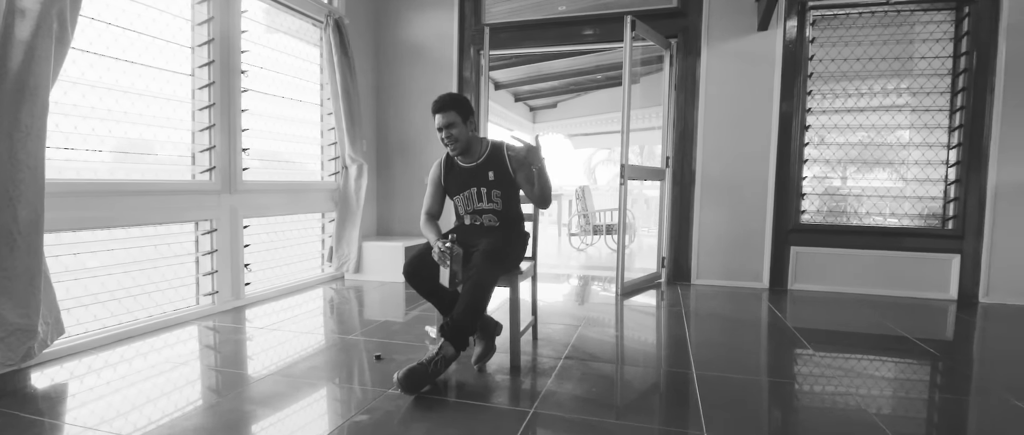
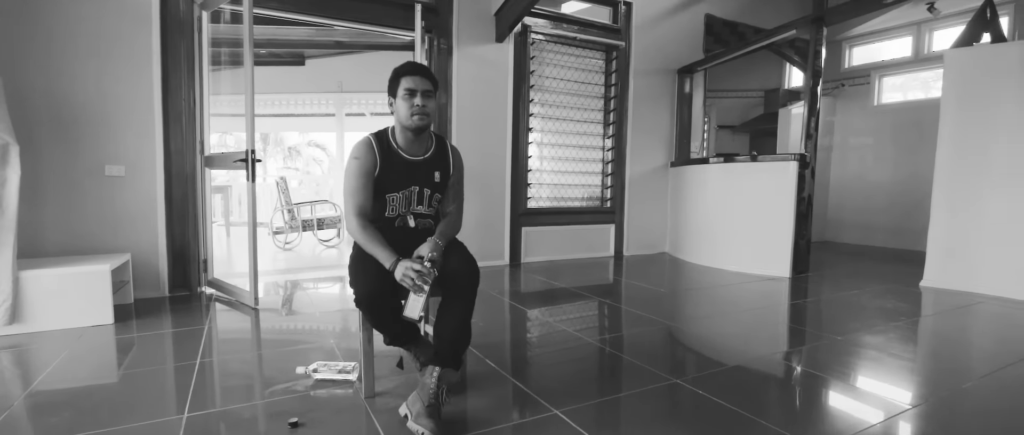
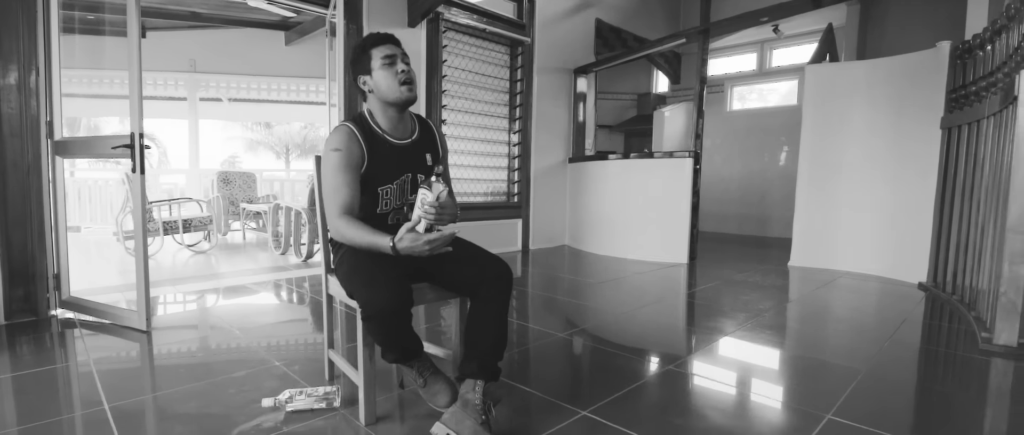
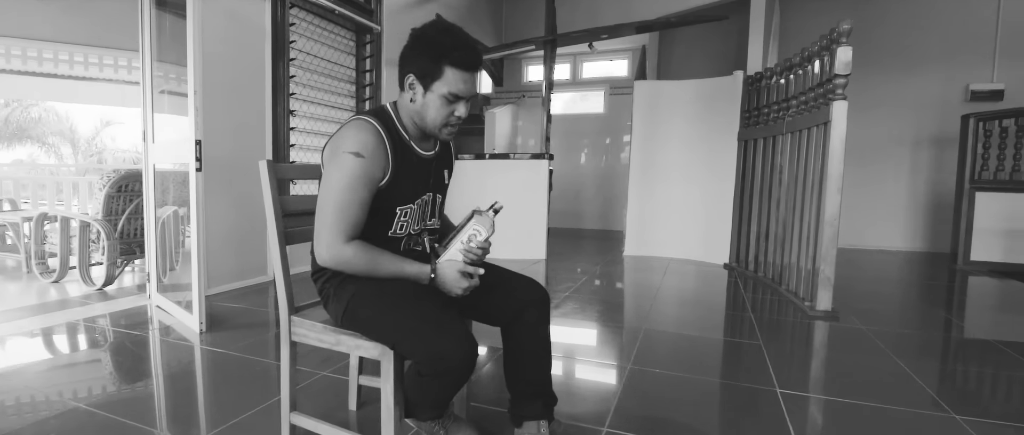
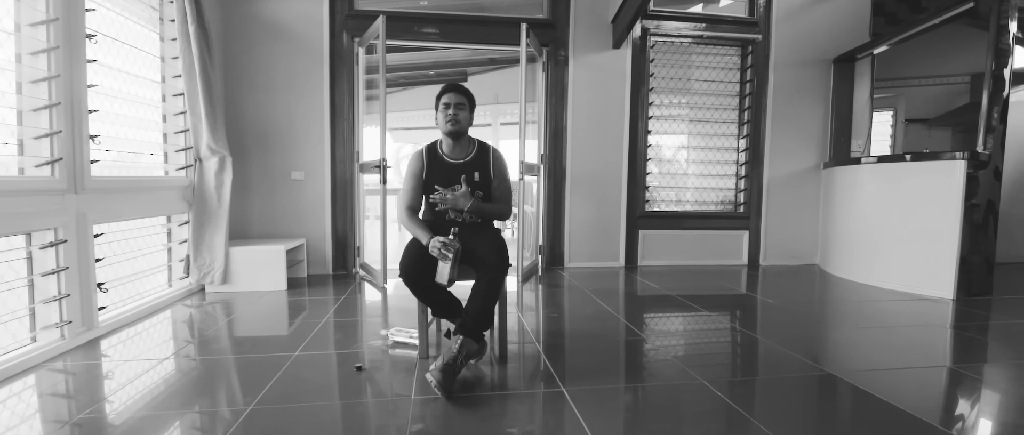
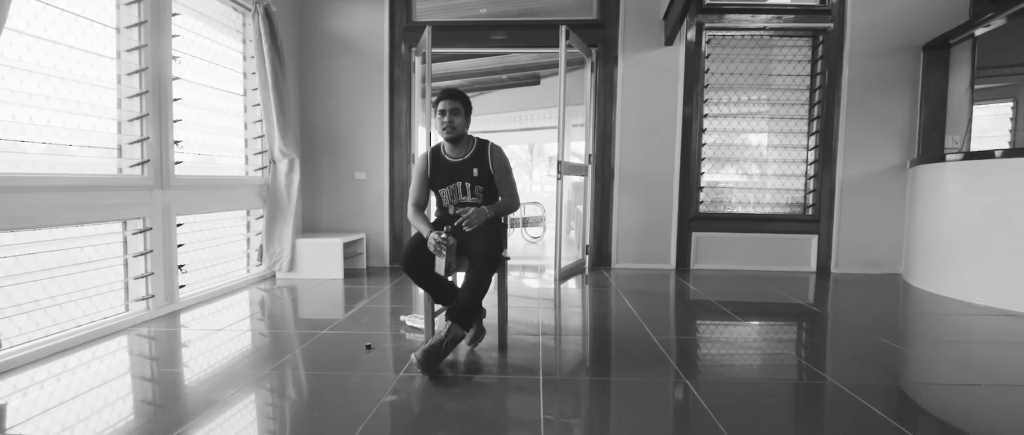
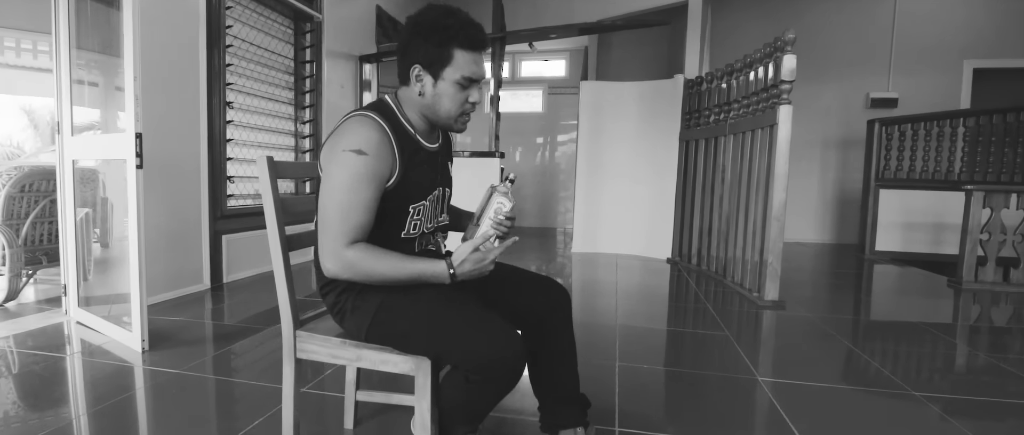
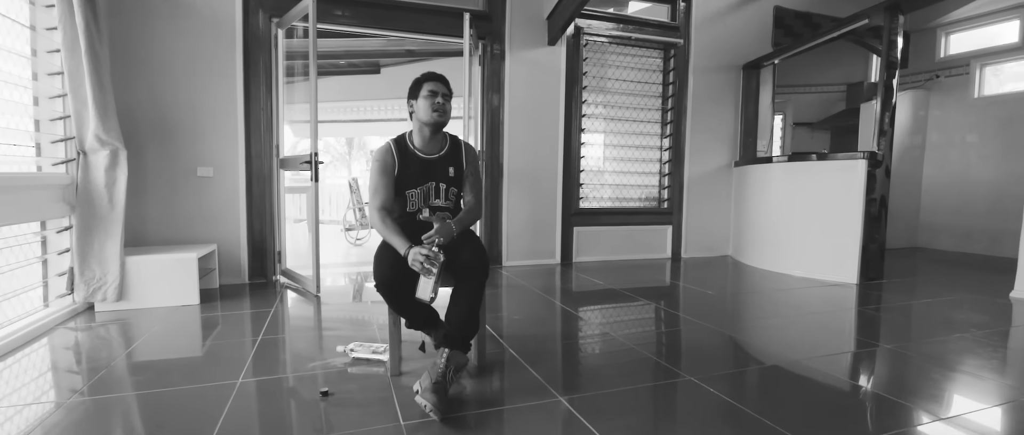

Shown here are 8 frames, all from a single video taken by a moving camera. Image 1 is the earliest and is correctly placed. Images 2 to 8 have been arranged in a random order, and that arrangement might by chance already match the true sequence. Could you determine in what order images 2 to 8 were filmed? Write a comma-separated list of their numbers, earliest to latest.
6, 5, 8, 2, 3, 4, 7
